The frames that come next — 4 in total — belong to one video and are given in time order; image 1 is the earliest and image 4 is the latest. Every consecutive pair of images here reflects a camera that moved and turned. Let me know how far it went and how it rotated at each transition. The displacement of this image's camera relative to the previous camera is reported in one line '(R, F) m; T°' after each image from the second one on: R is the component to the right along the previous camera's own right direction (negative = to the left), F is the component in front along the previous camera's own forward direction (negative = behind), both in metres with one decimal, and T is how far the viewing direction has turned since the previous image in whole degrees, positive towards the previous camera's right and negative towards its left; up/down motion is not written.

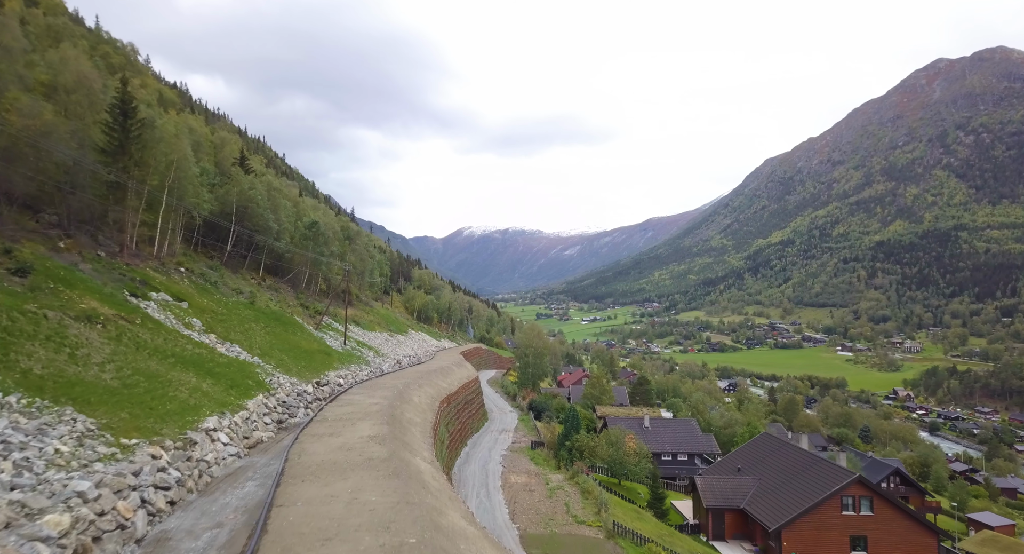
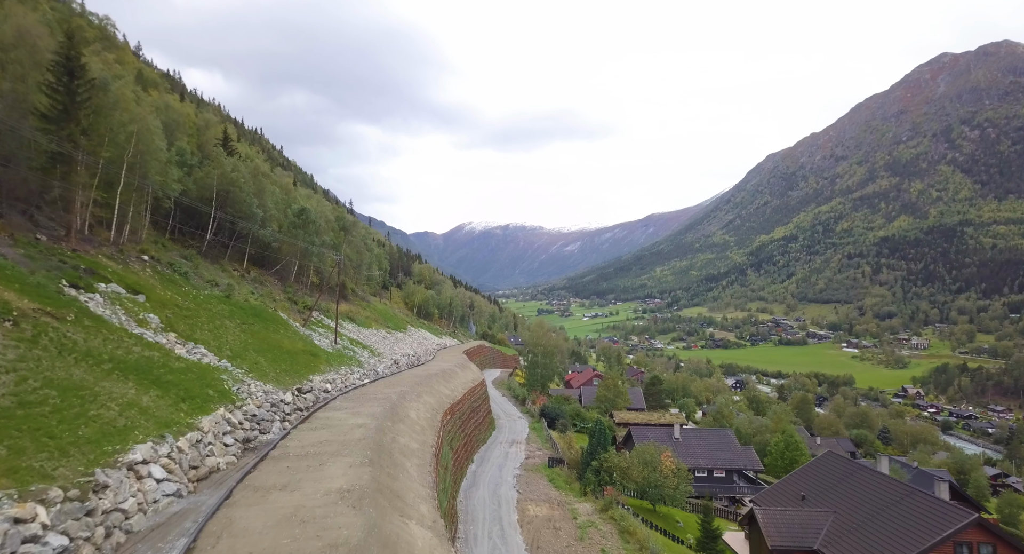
(-0.9, +5.5) m; 0°
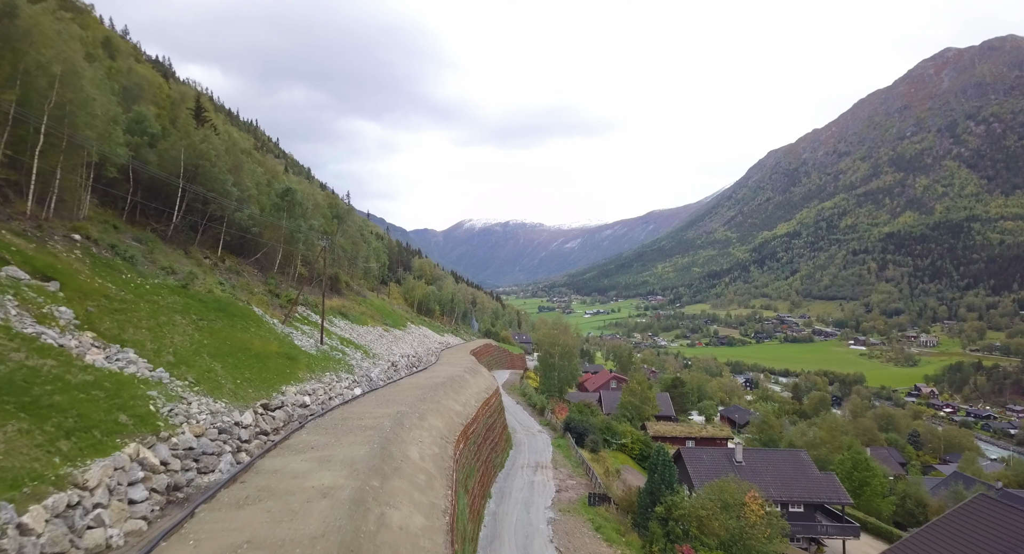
(-1.5, +7.6) m; 0°
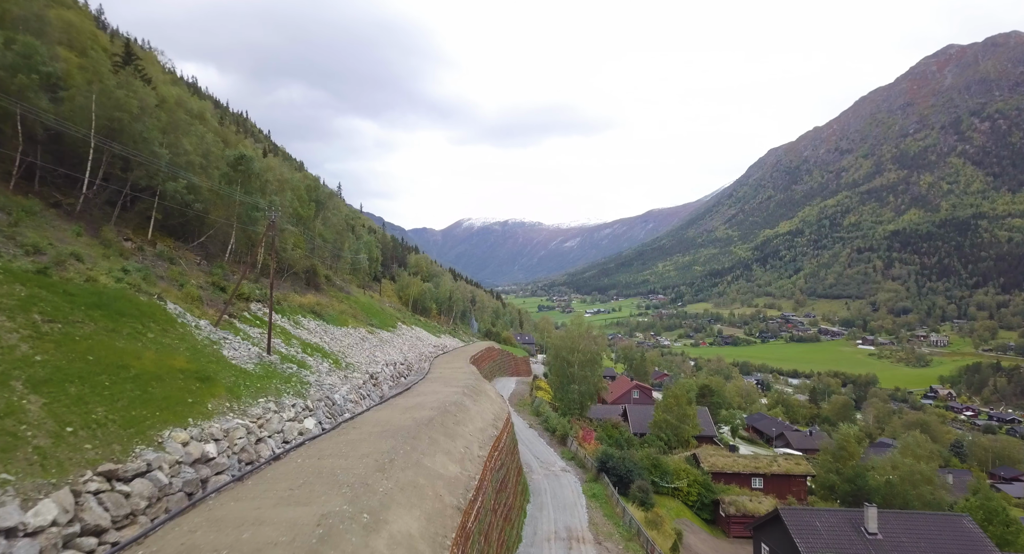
(-1.0, +10.7) m; 0°
